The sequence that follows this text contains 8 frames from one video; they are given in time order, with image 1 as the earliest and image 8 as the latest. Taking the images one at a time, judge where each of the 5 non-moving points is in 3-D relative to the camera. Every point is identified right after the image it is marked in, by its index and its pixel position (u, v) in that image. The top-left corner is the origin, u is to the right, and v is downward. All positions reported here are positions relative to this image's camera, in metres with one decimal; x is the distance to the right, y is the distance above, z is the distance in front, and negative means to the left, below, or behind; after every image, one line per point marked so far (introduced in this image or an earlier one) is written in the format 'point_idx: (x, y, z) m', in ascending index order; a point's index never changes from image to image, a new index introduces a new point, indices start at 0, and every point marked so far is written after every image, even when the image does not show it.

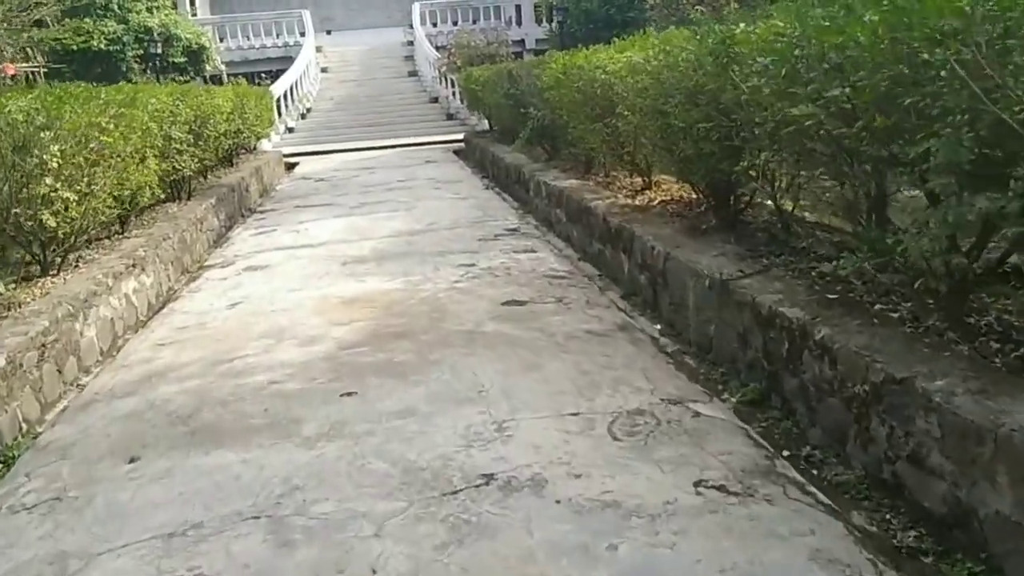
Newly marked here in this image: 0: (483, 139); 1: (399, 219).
0: (-0.3, +1.6, +11.2) m
1: (-0.7, +0.5, +7.0) m
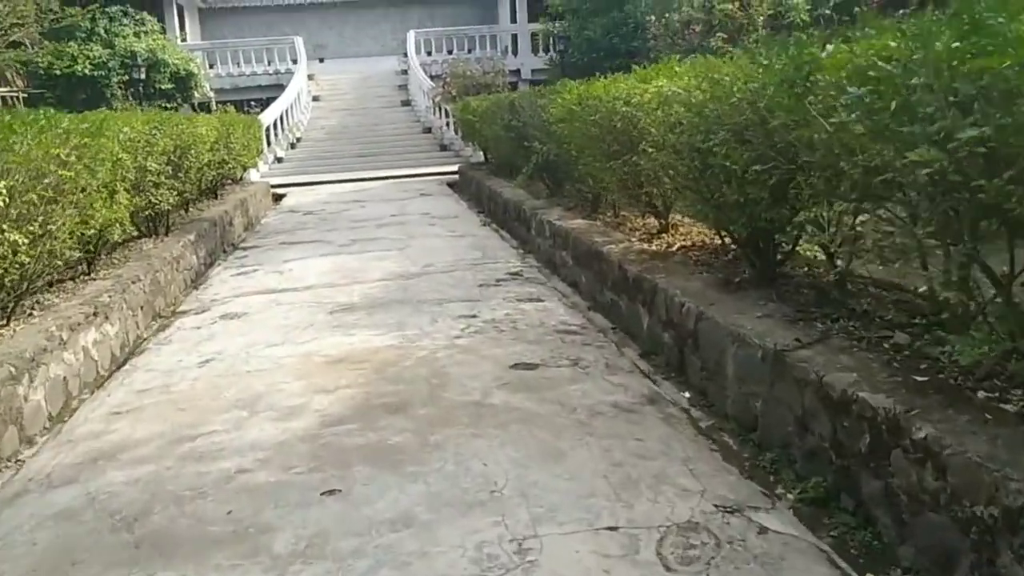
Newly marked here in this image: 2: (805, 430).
0: (-0.3, +1.2, +10.7) m
1: (-0.7, +0.2, +6.5) m
2: (+0.8, -0.4, +2.7) m
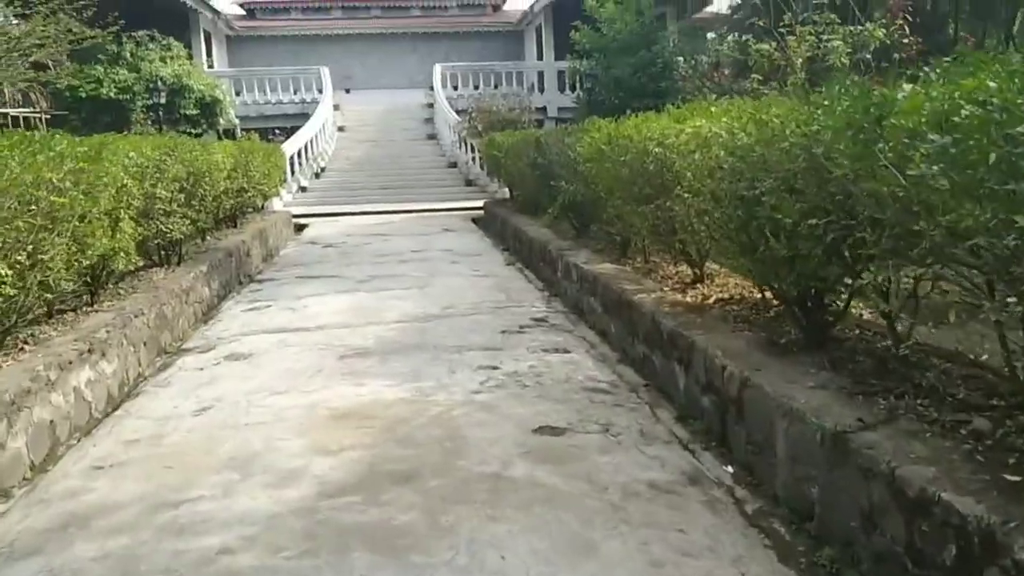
0: (-0.1, +0.8, +10.4) m
1: (-0.6, -0.1, +6.2) m
2: (+0.8, -0.5, +2.4) m
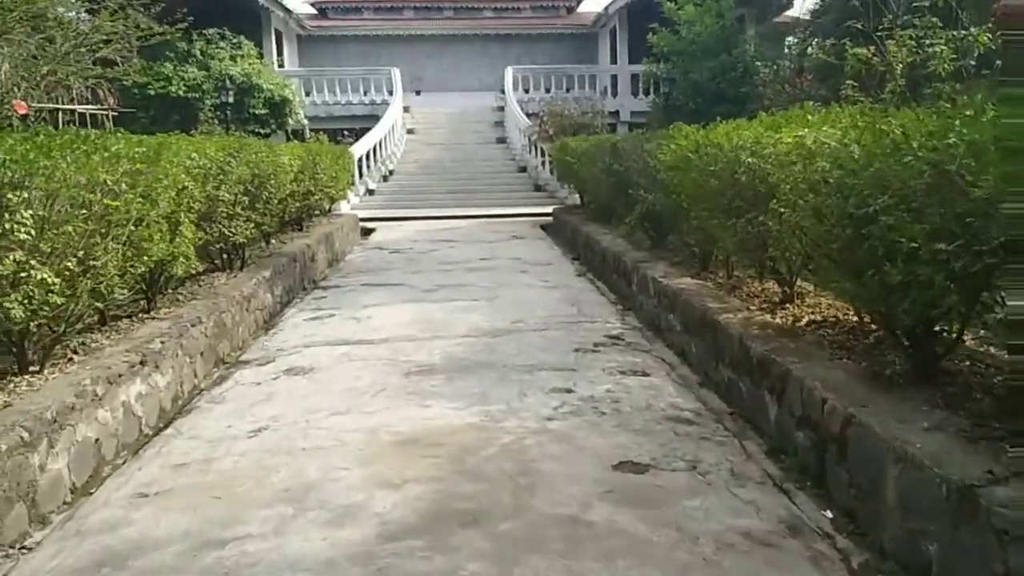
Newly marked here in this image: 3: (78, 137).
0: (+0.6, +0.7, +10.1) m
1: (-0.2, -0.1, +5.9) m
2: (+1.0, -0.6, +2.0) m
3: (-2.0, +0.7, +4.9) m
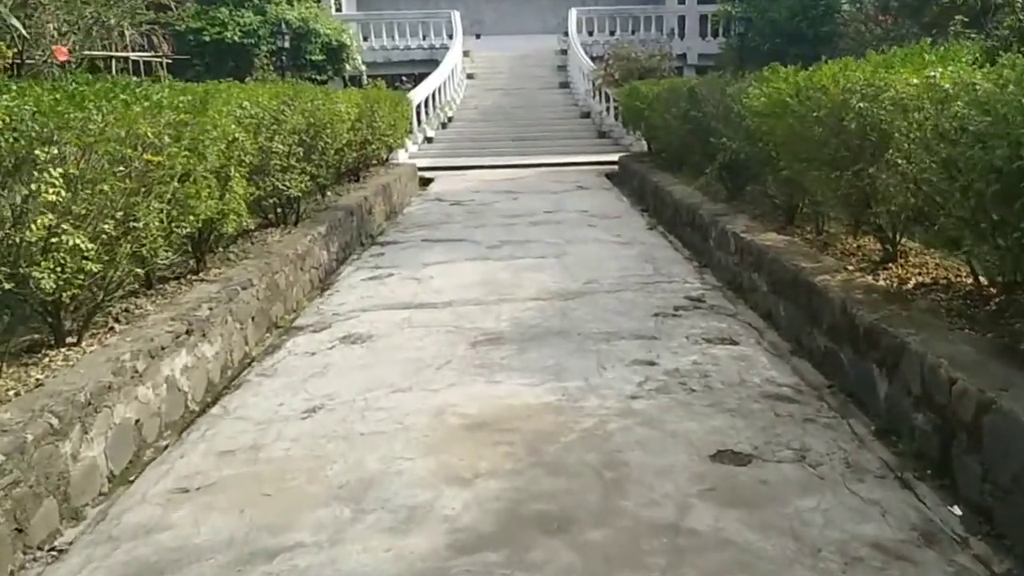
0: (+1.2, +1.1, +9.6) m
1: (+0.2, +0.1, +5.5) m
2: (+1.1, -0.6, +1.6) m
3: (-1.7, +0.9, +4.6) m
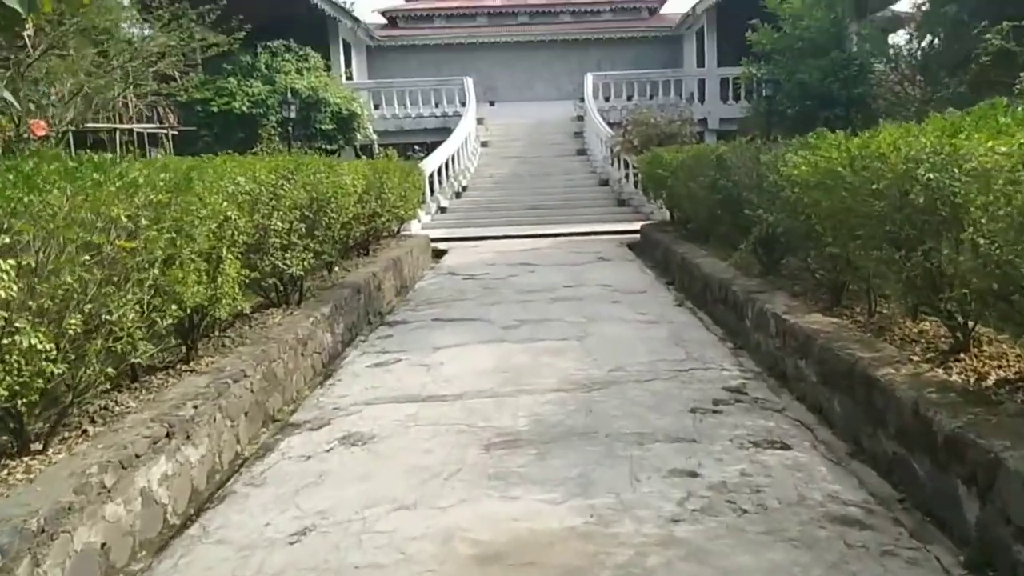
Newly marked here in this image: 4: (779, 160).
0: (+1.3, +0.4, +9.2) m
1: (+0.3, -0.3, +5.1) m
2: (+1.2, -0.7, +1.1) m
3: (-1.6, +0.5, +4.2) m
4: (+1.3, +0.6, +5.4) m
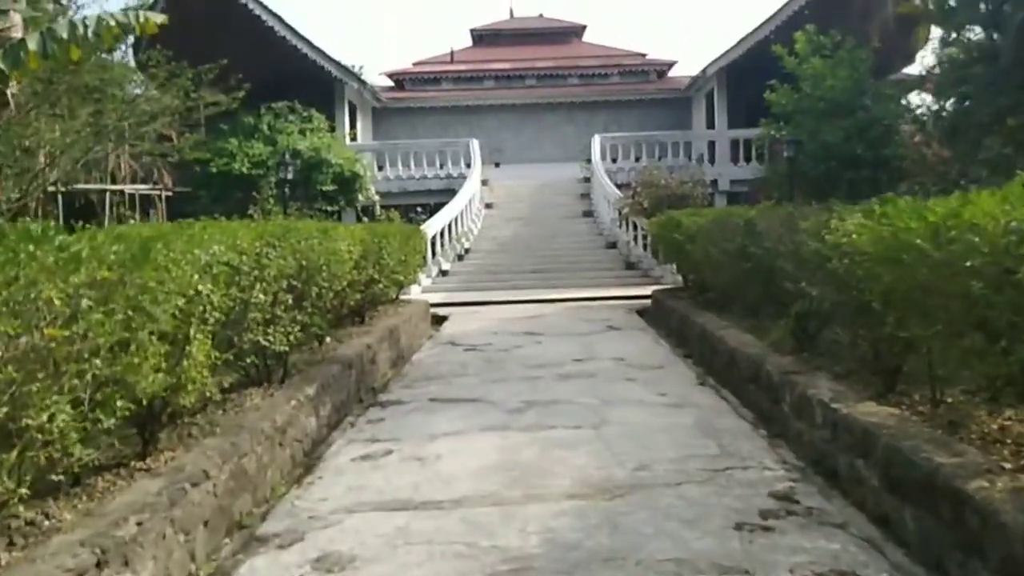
0: (+1.4, -0.1, +8.6) m
1: (+0.3, -0.7, +4.4) m
2: (+1.2, -0.9, +0.4) m
3: (-1.6, +0.2, +3.6) m
4: (+1.4, +0.3, +4.8) m
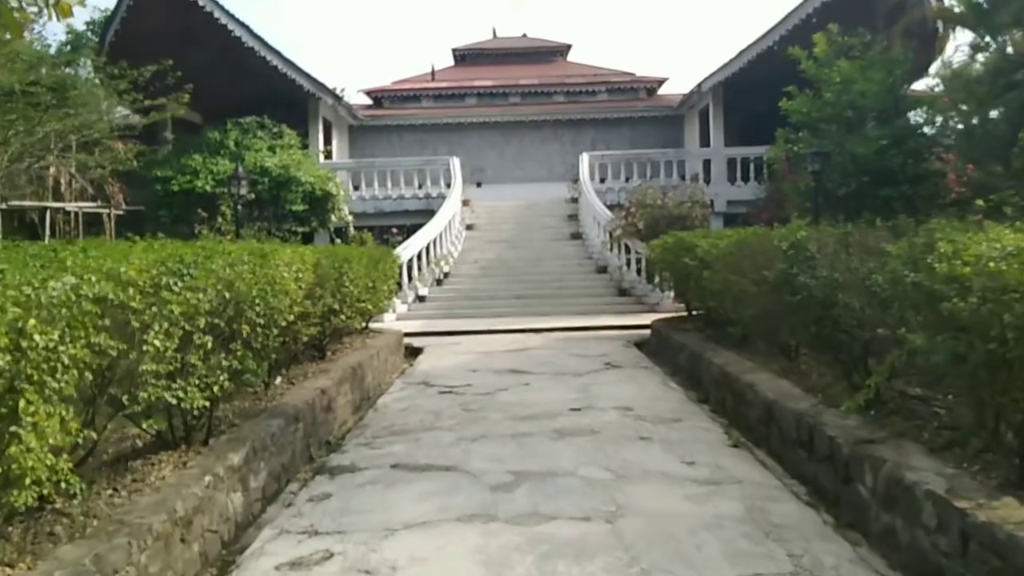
0: (+1.3, -0.4, +7.3) m
1: (+0.3, -0.8, +3.2) m
2: (+1.2, -0.9, -0.8) m
3: (-1.6, +0.1, +2.3) m
4: (+1.3, +0.1, +3.6) m
